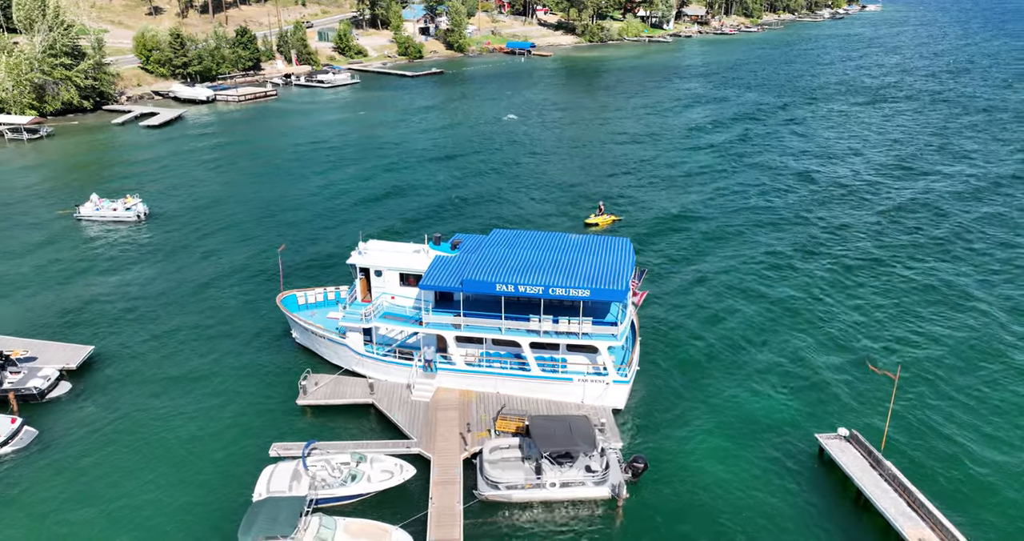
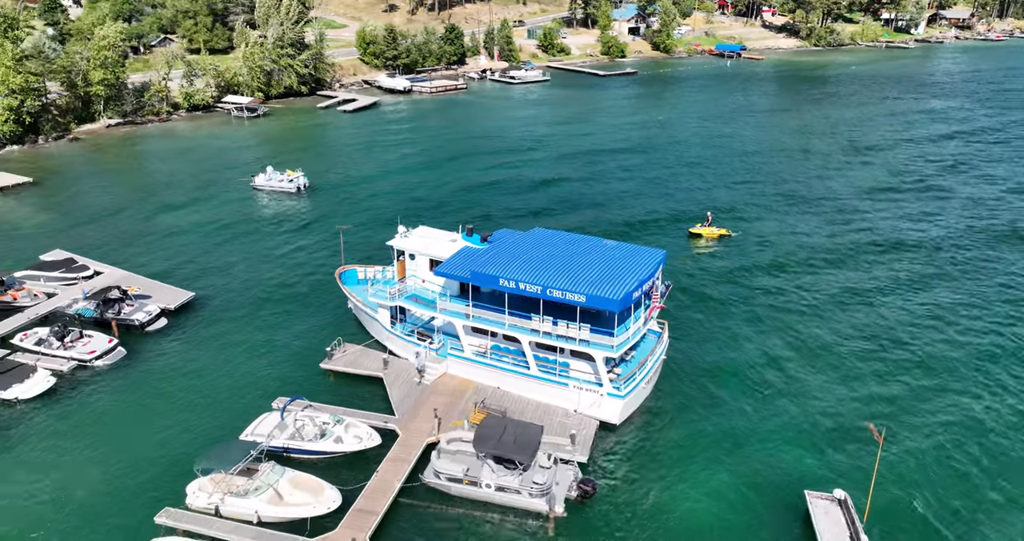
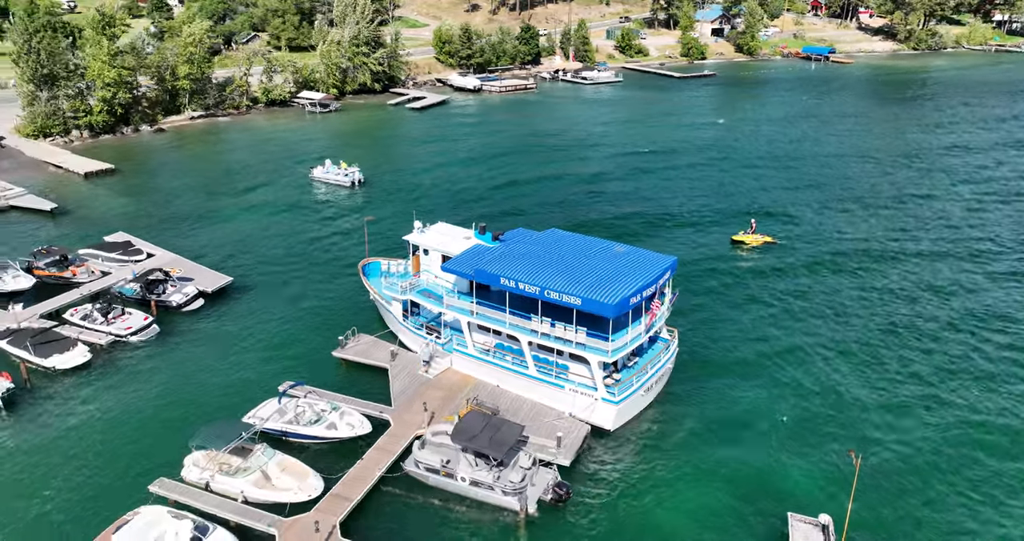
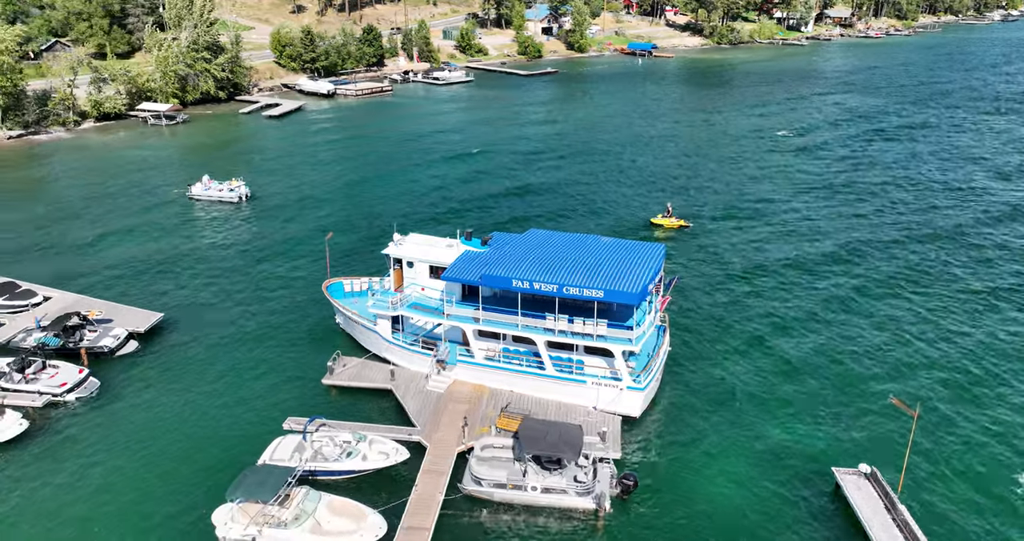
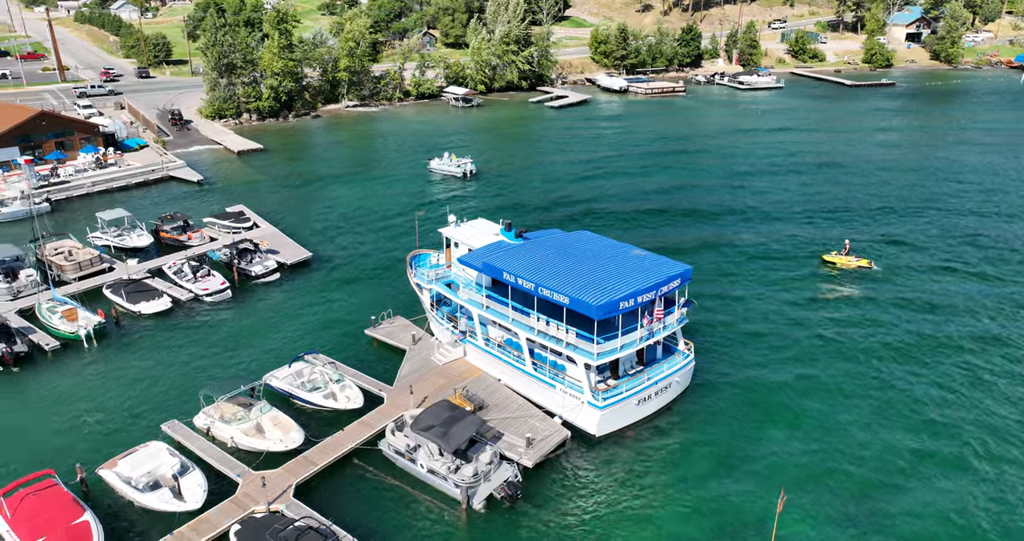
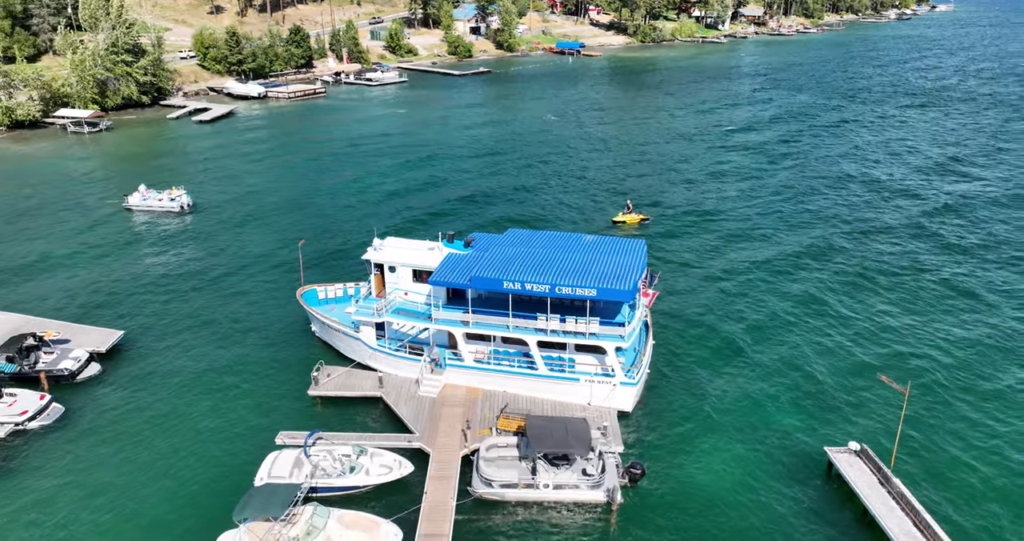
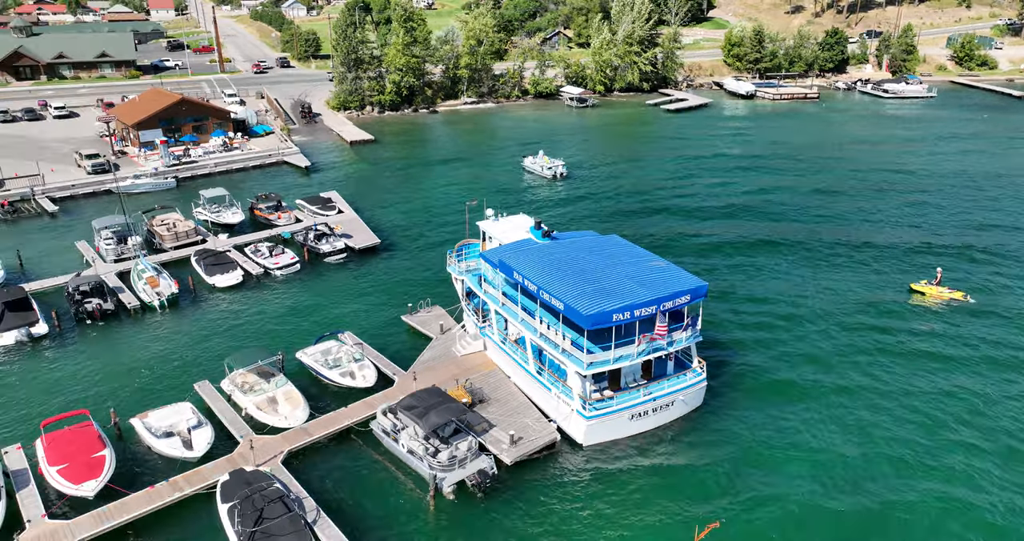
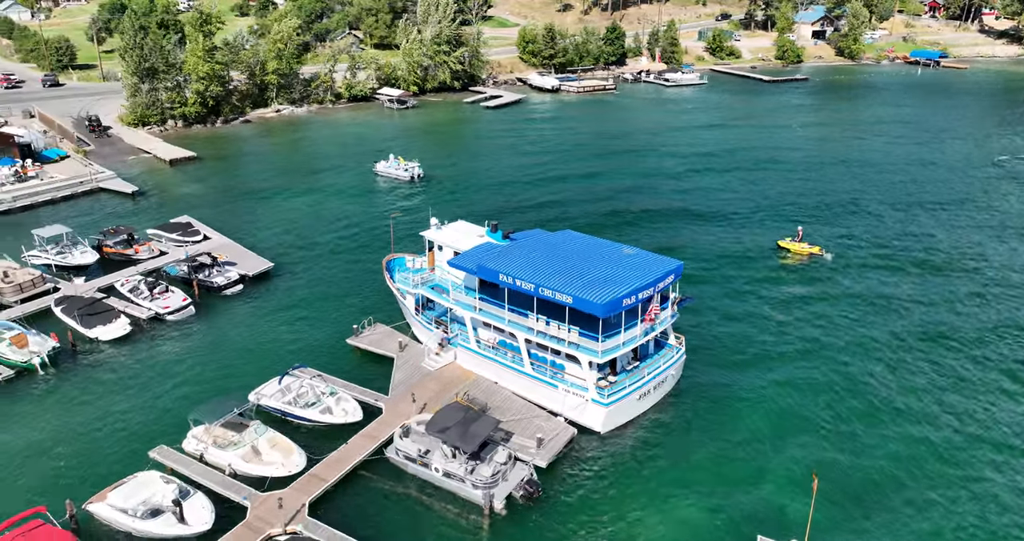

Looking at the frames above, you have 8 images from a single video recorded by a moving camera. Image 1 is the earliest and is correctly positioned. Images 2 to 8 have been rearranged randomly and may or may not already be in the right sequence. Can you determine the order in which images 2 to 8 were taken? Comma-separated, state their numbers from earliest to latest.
6, 4, 2, 3, 8, 5, 7
